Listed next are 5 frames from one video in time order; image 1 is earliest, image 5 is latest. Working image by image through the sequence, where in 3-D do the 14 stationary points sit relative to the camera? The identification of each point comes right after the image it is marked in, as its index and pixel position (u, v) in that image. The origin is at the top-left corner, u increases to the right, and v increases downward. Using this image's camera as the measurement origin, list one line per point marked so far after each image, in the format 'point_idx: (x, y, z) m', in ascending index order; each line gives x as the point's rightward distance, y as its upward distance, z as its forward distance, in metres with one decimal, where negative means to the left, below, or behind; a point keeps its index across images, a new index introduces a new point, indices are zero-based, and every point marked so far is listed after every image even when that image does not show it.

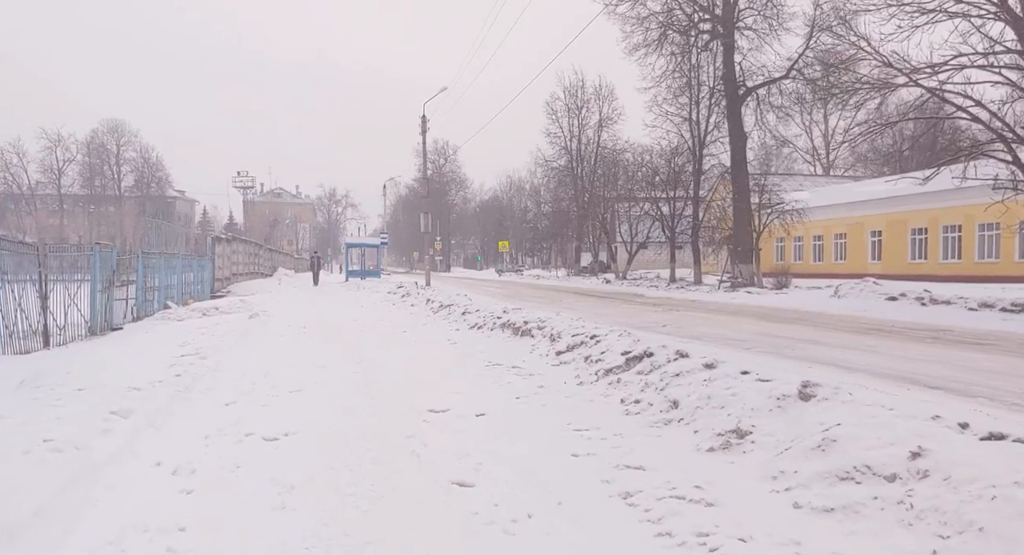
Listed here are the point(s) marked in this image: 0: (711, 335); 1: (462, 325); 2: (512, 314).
0: (+3.2, -1.0, +12.3) m
1: (-0.9, -0.8, +13.5) m
2: (+0.1, -0.6, +12.2) m
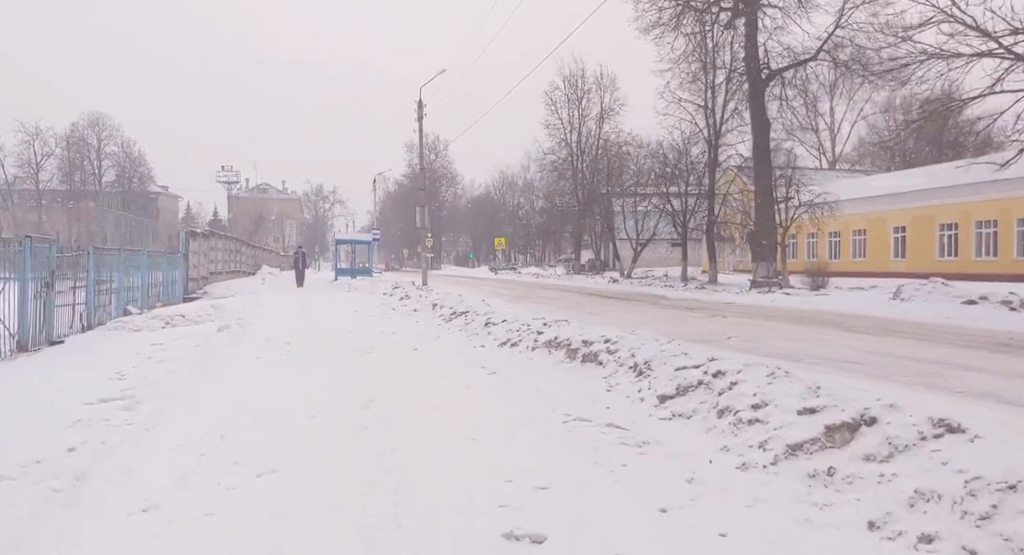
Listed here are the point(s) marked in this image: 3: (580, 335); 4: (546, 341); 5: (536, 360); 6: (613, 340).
0: (+3.8, -1.0, +9.6) m
1: (-0.3, -0.9, +10.7) m
2: (+0.6, -0.6, +9.4) m
3: (+0.8, -0.6, +8.6) m
4: (+0.4, -0.7, +9.1) m
5: (+0.3, -0.9, +8.4) m
6: (+1.0, -0.7, +7.7) m
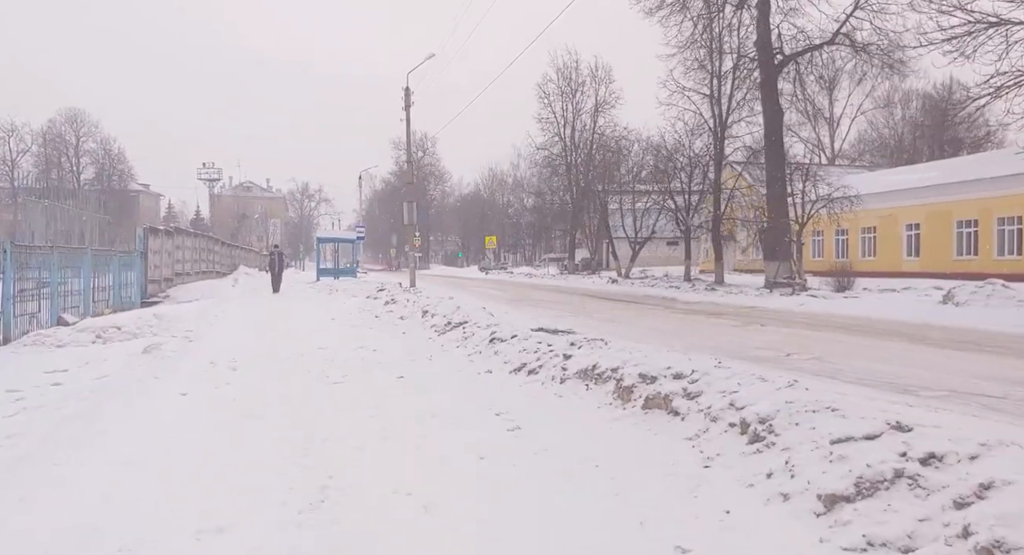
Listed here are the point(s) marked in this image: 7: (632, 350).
0: (+3.9, -1.0, +7.2) m
1: (-0.2, -0.9, +8.3) m
2: (+0.8, -0.7, +7.0) m
3: (+1.0, -0.7, +6.2) m
4: (+0.6, -0.8, +6.7) m
5: (+0.5, -1.0, +6.0) m
6: (+1.2, -0.7, +5.3) m
7: (+1.0, -0.6, +6.6) m
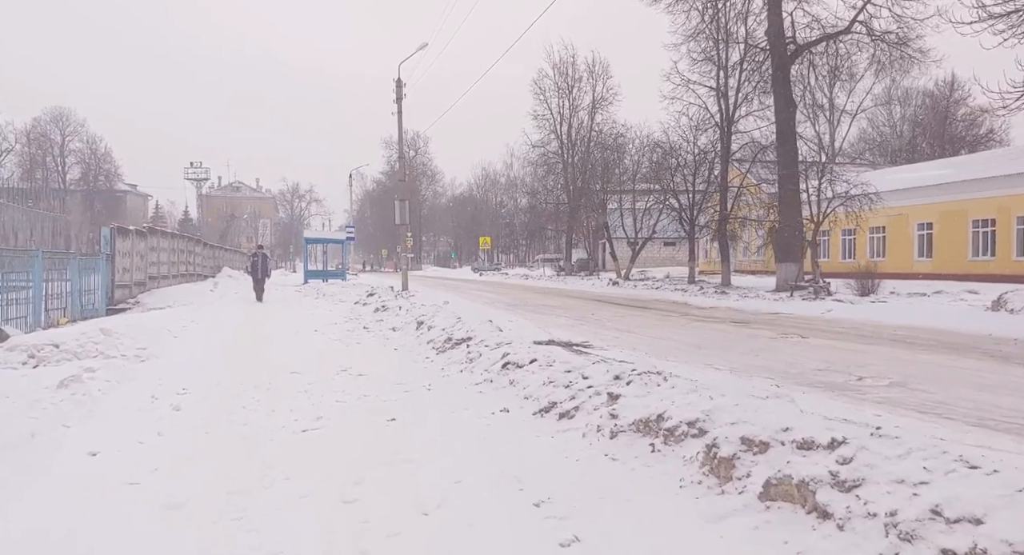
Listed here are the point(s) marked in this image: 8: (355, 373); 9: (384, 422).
0: (+4.1, -1.1, +5.5) m
1: (0.0, -1.0, +6.5) m
2: (+1.0, -0.8, +5.2) m
3: (+1.2, -0.8, +4.4) m
4: (+0.8, -0.9, +4.9) m
5: (+0.7, -1.1, +4.3) m
6: (+1.4, -0.8, +3.5) m
7: (+1.2, -0.7, +4.8) m
8: (-1.7, -1.1, +8.5) m
9: (-0.9, -1.2, +5.6) m
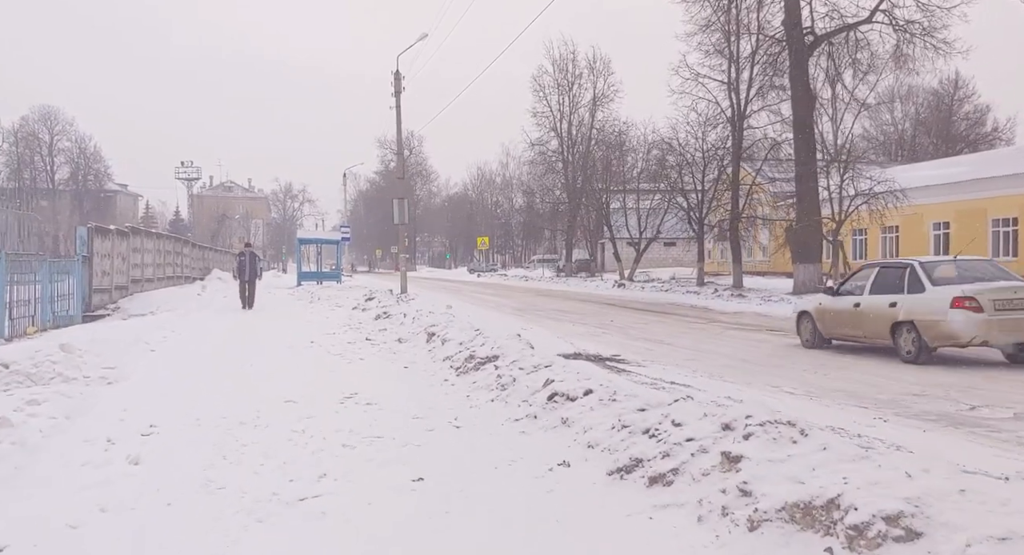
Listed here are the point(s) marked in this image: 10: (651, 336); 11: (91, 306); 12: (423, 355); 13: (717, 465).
0: (+4.5, -1.2, +4.0) m
1: (+0.4, -1.1, +5.0) m
2: (+1.4, -0.9, +3.7) m
3: (+1.6, -0.8, +2.9) m
4: (+1.2, -1.0, +3.4) m
5: (+1.1, -1.1, +2.8) m
6: (+1.9, -0.9, +2.0) m
7: (+1.7, -0.8, +3.3) m
8: (-1.4, -1.2, +7.0) m
9: (-0.5, -1.3, +4.1) m
10: (+2.7, -1.1, +14.2) m
11: (-10.3, -0.7, +18.8) m
12: (-1.2, -1.0, +10.1) m
13: (+1.1, -1.0, +3.9) m
